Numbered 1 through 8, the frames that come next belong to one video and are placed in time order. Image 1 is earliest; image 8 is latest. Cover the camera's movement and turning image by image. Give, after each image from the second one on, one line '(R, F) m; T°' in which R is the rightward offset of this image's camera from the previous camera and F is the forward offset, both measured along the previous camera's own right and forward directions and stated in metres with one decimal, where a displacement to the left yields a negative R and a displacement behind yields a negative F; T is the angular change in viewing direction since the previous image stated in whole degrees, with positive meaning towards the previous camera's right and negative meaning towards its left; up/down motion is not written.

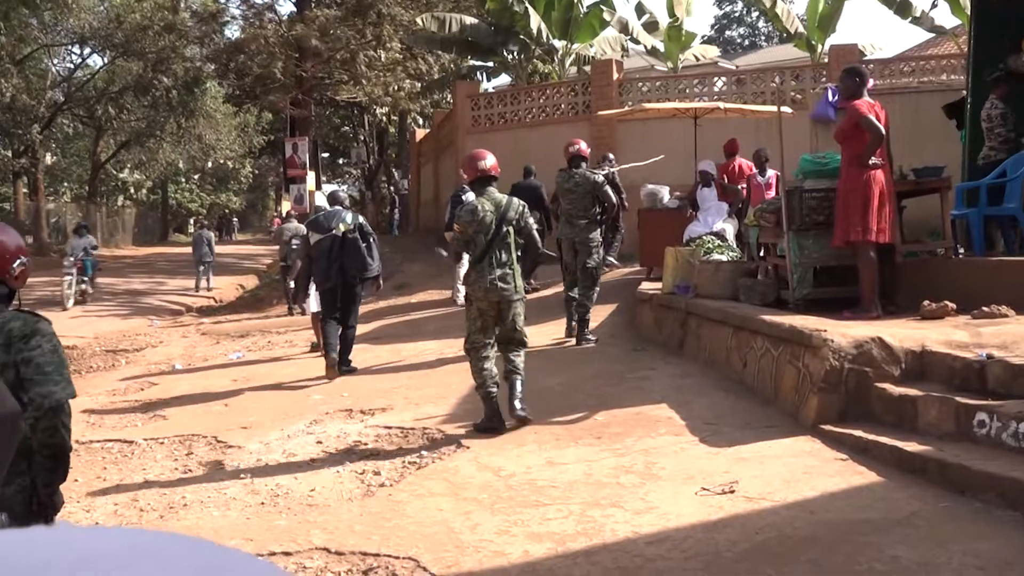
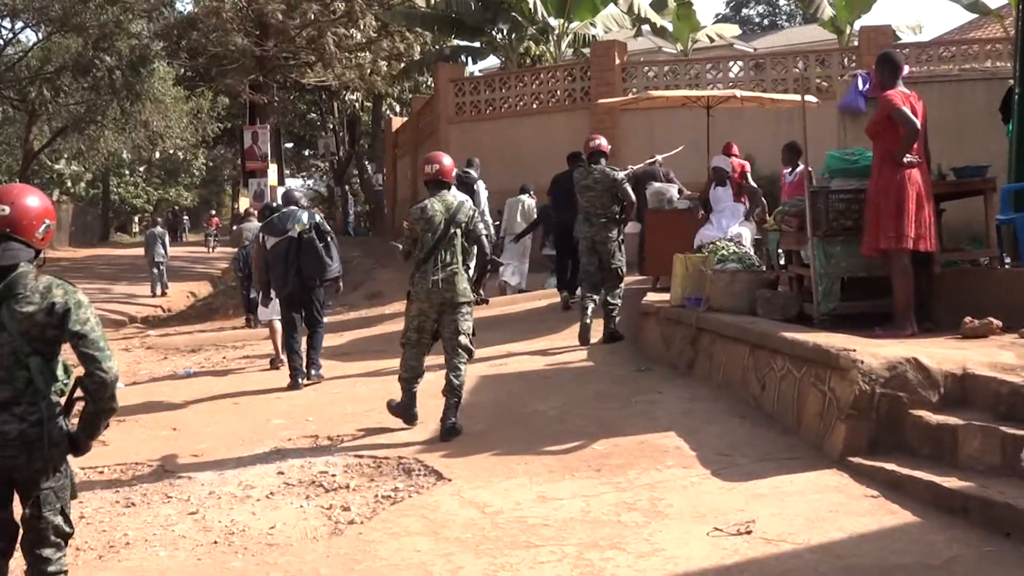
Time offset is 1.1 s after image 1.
(0.0, +1.0) m; +1°
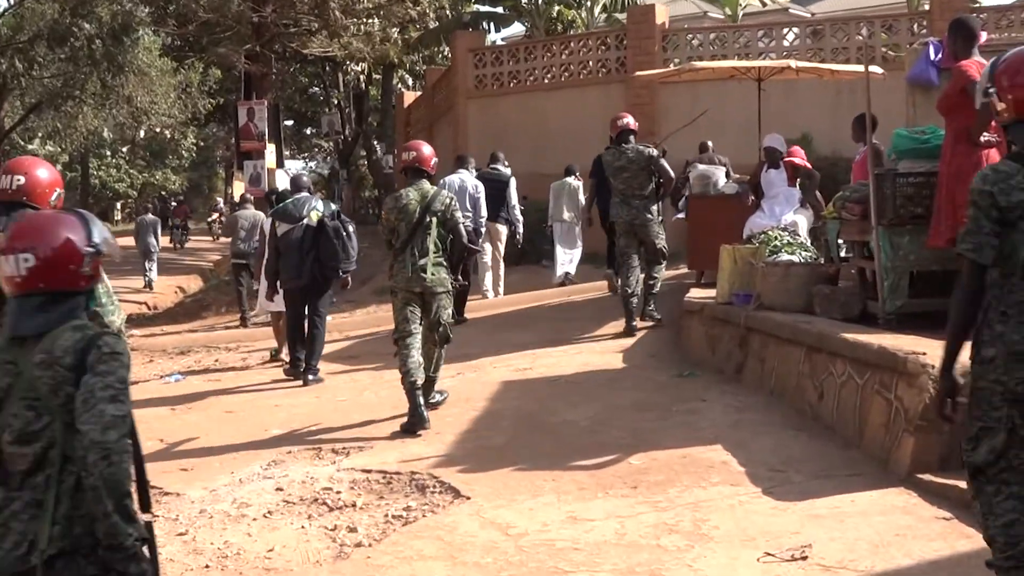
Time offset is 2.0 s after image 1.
(-0.1, +0.8) m; -1°
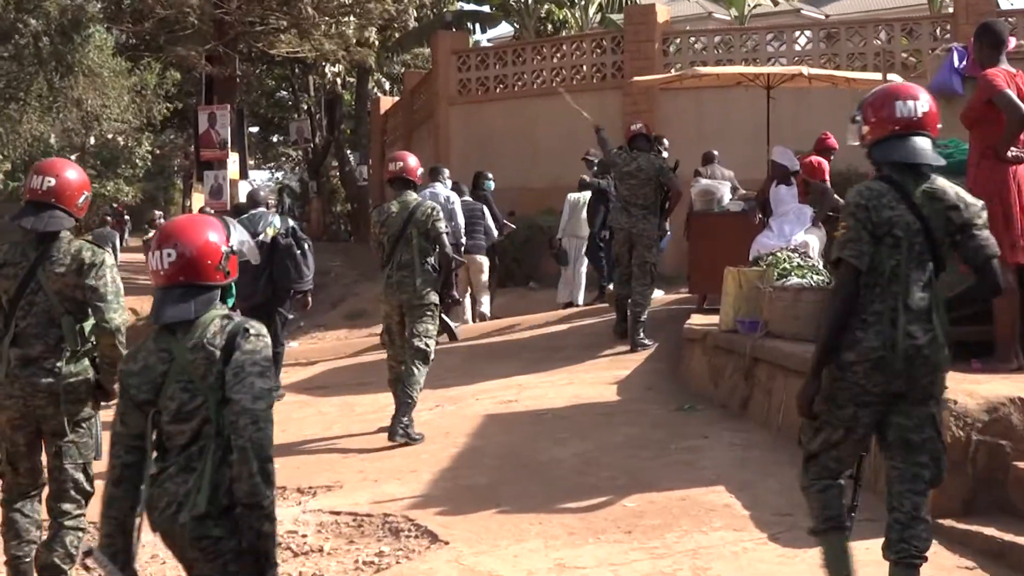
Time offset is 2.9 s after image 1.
(0.0, +0.6) m; 0°
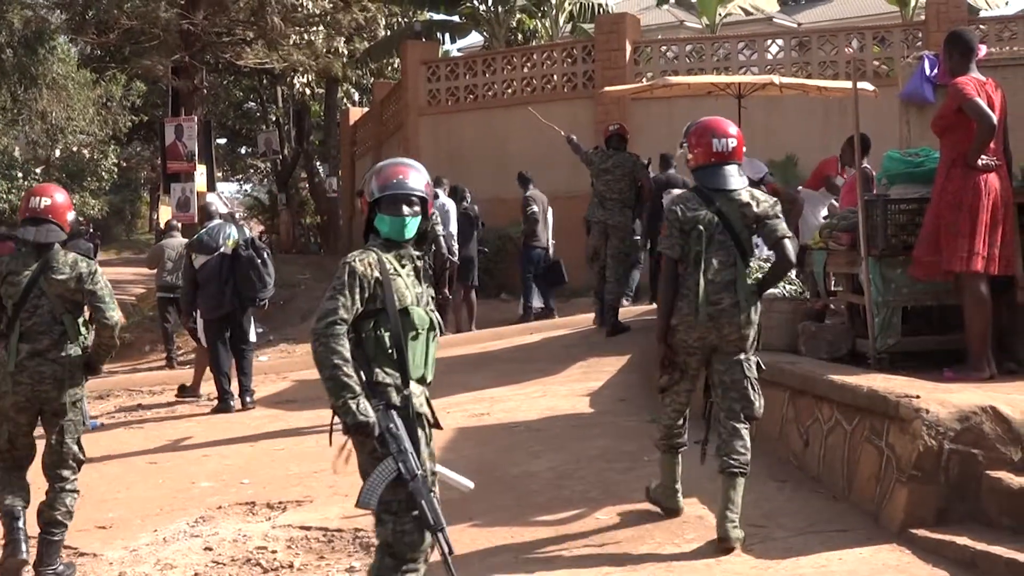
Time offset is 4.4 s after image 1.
(+0.1, 0.0) m; +1°
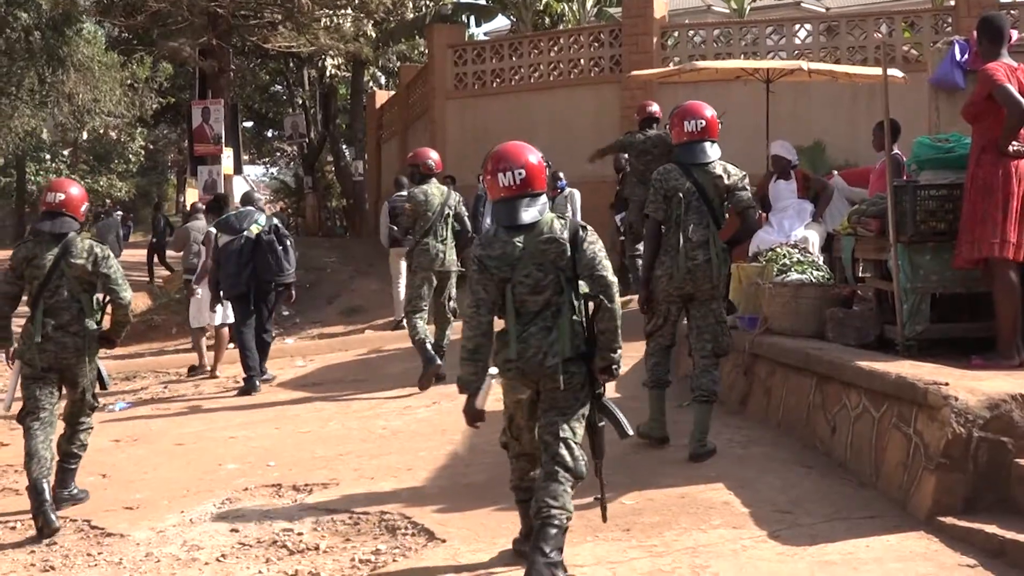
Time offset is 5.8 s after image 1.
(-0.1, 0.0) m; -1°
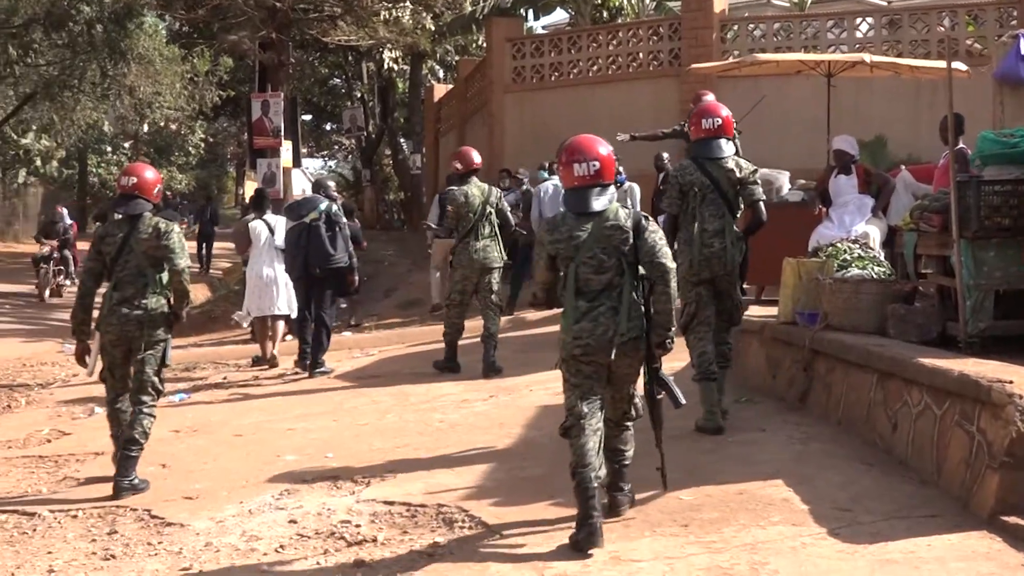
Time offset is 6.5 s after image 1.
(-0.2, 0.0) m; -1°
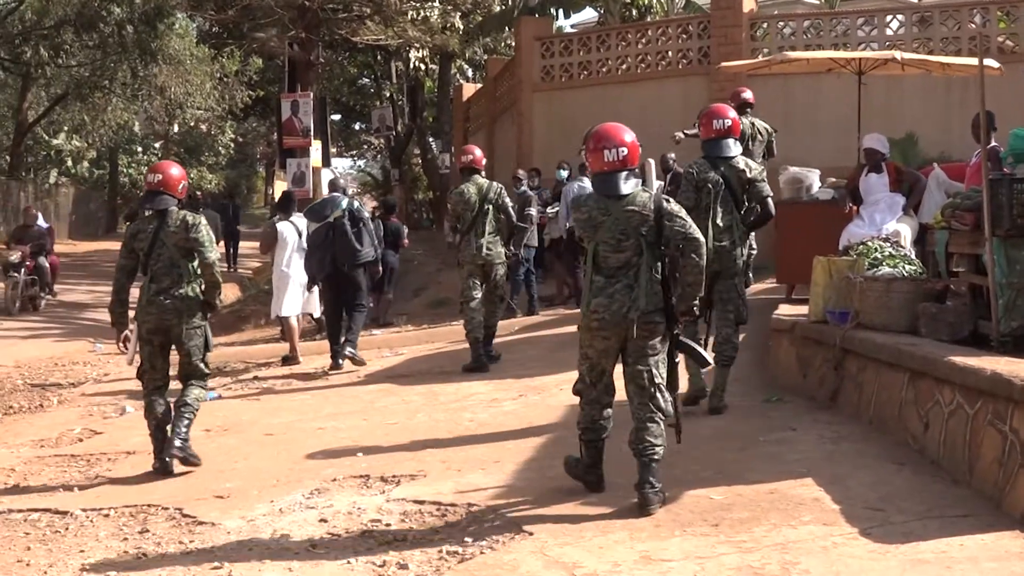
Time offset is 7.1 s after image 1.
(-0.1, 0.0) m; -1°
